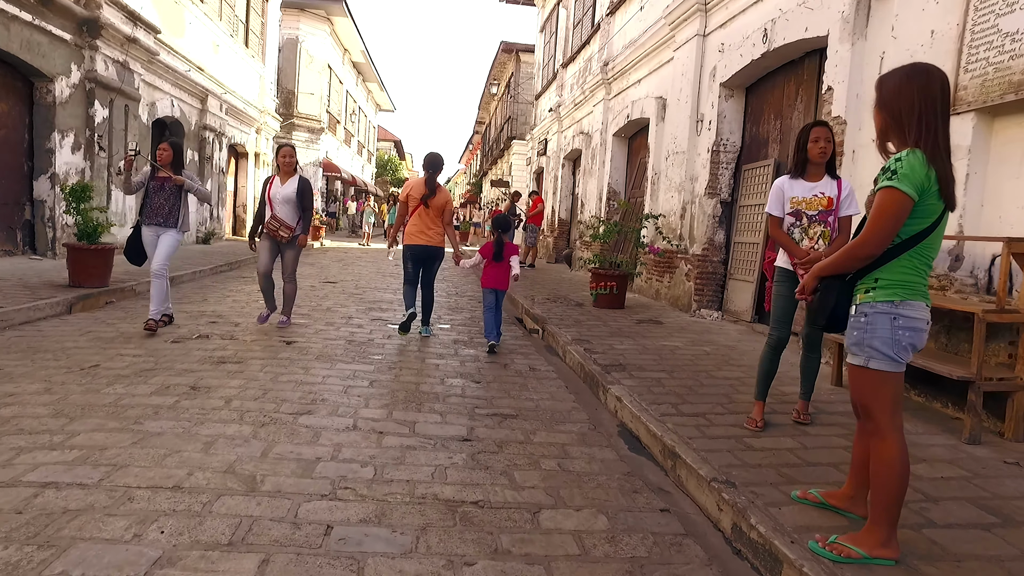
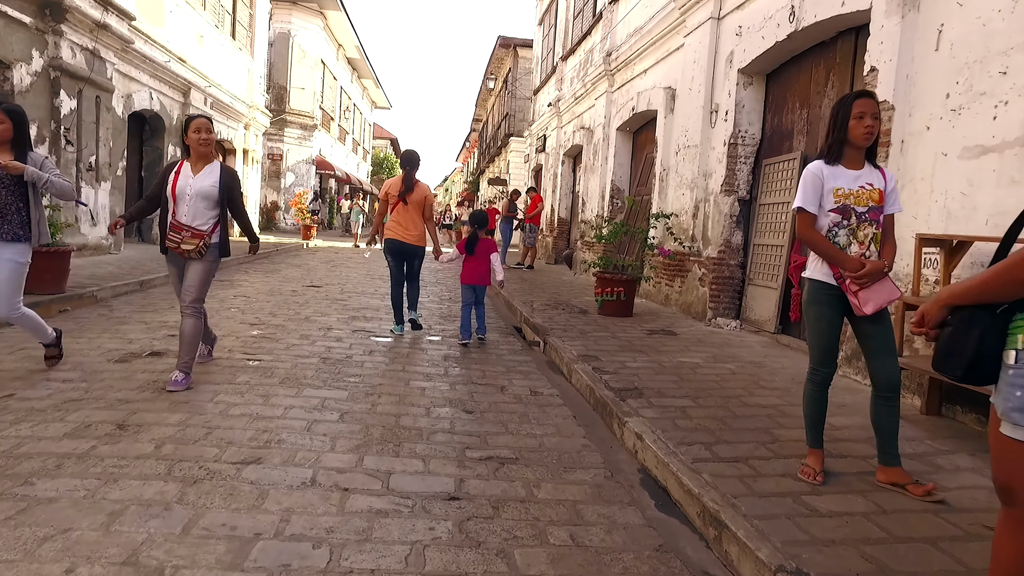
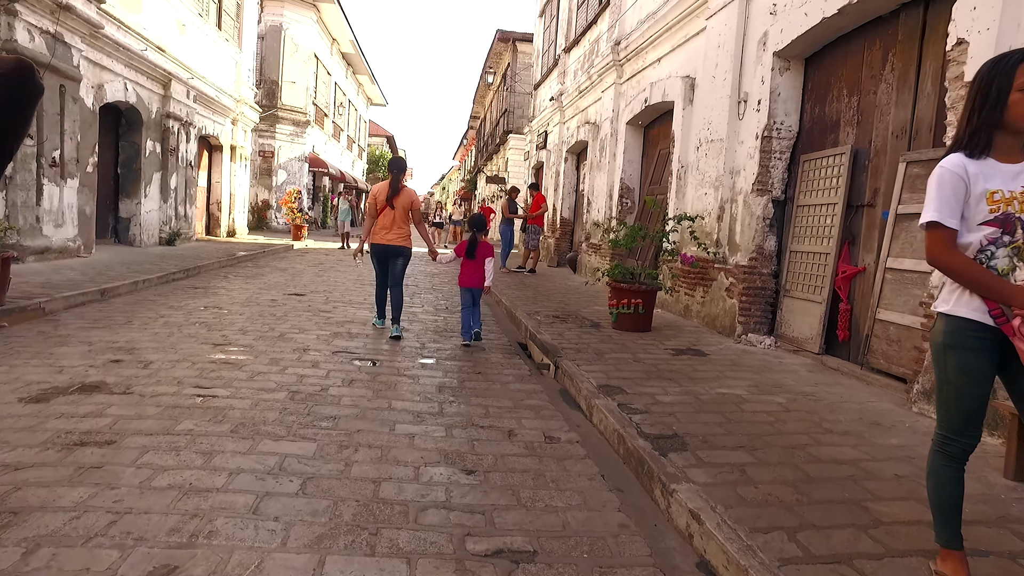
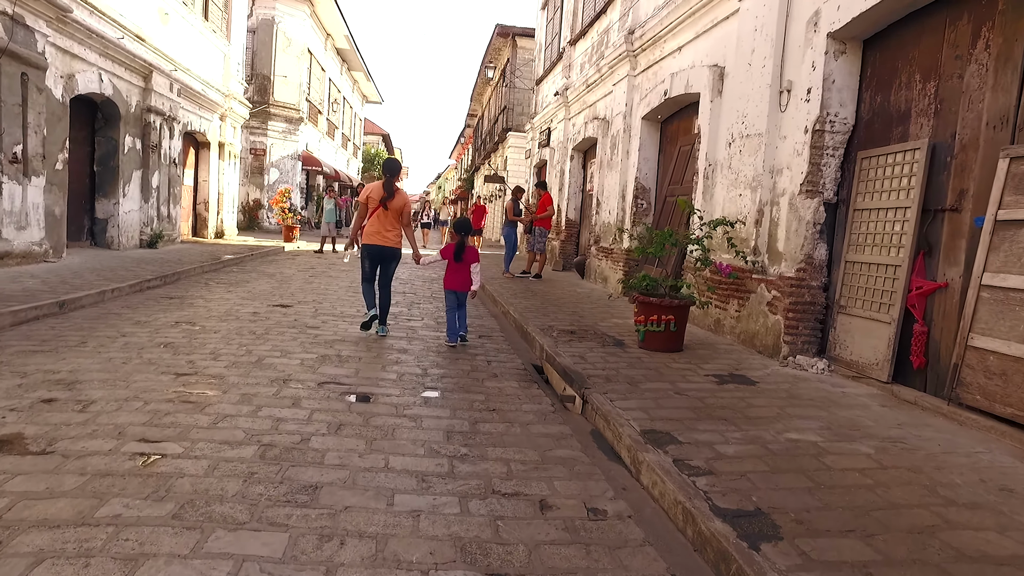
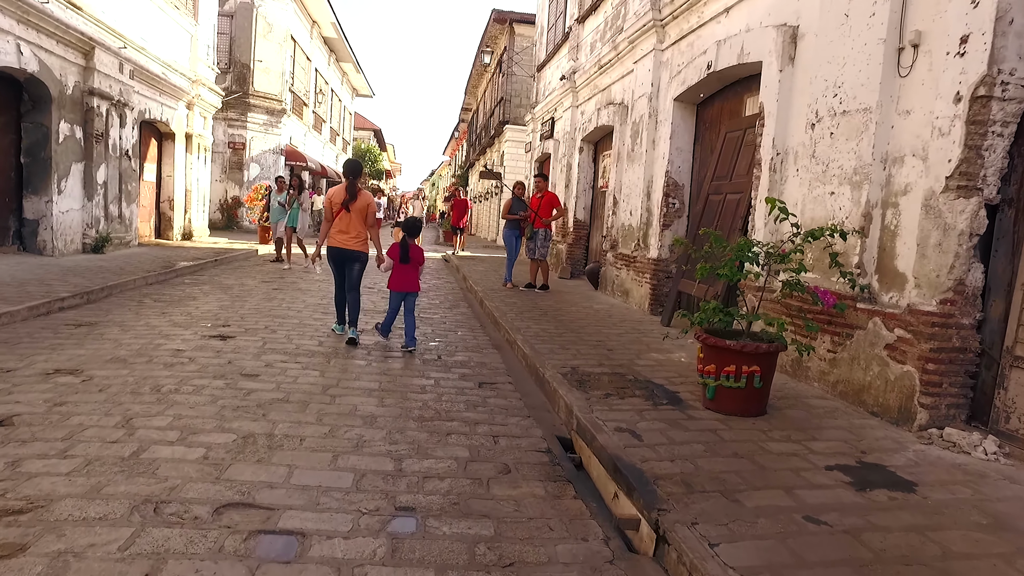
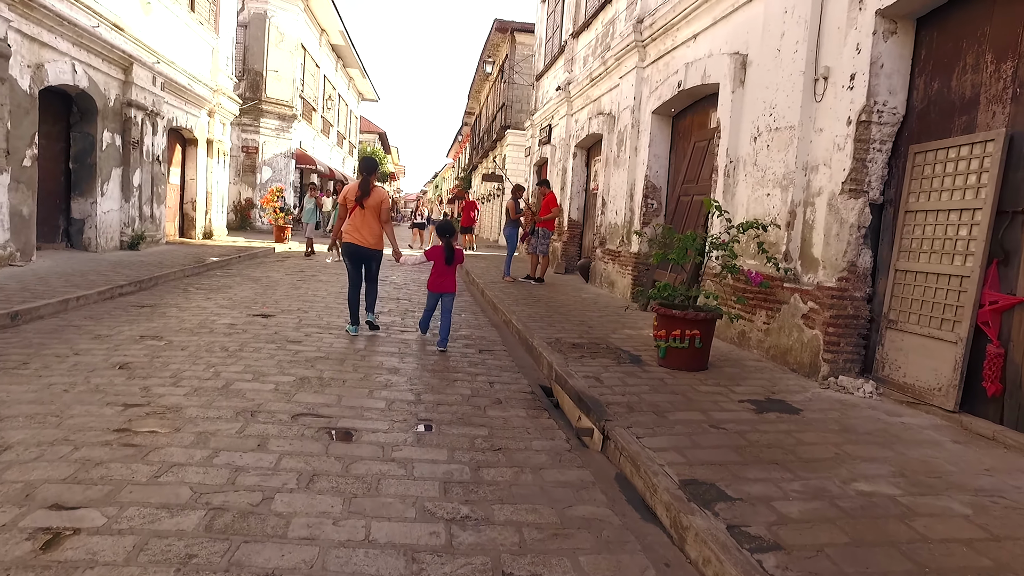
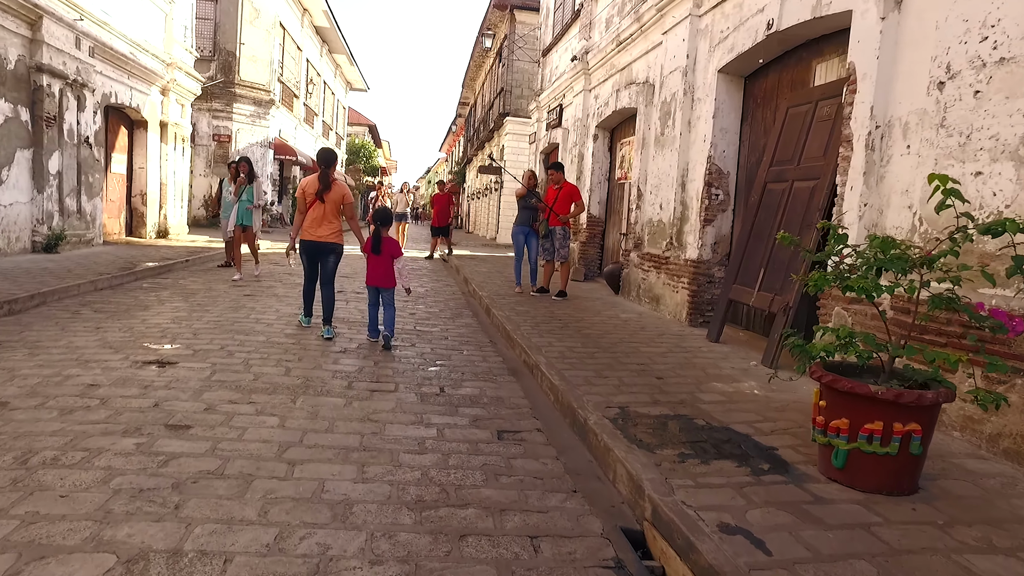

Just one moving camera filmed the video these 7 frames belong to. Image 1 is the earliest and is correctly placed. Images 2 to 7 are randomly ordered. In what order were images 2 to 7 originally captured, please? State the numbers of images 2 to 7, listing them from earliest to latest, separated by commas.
2, 3, 4, 6, 5, 7
